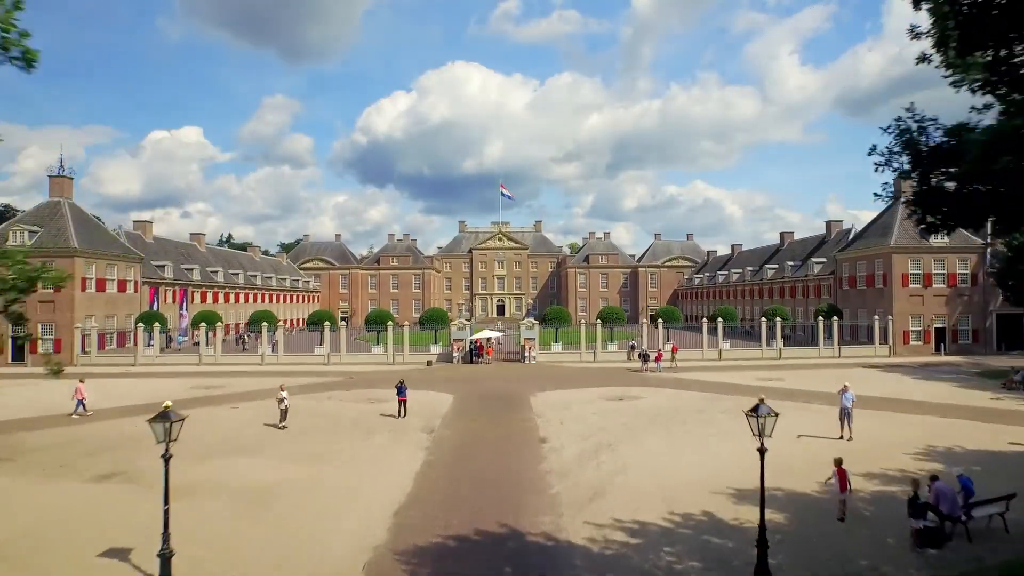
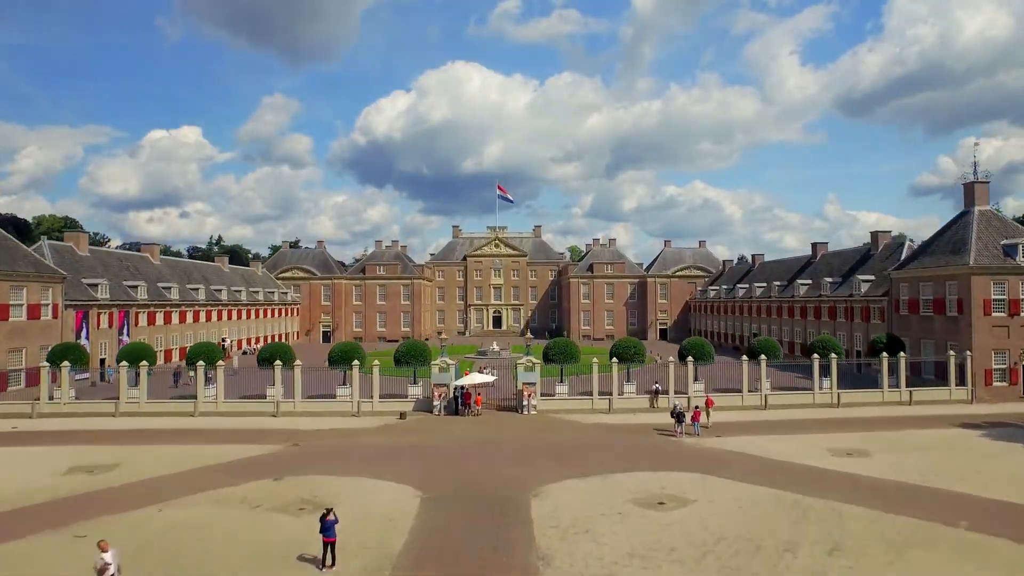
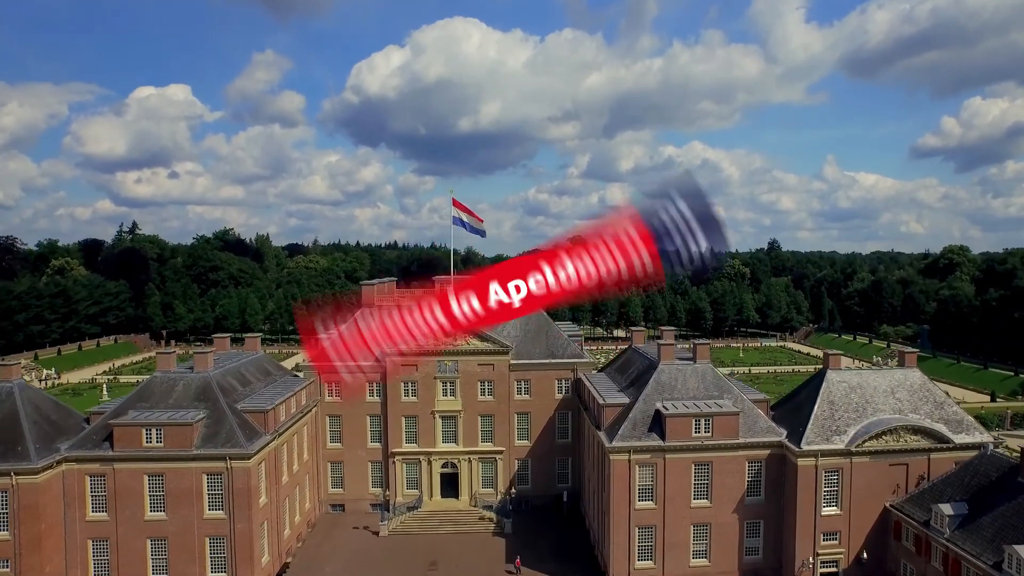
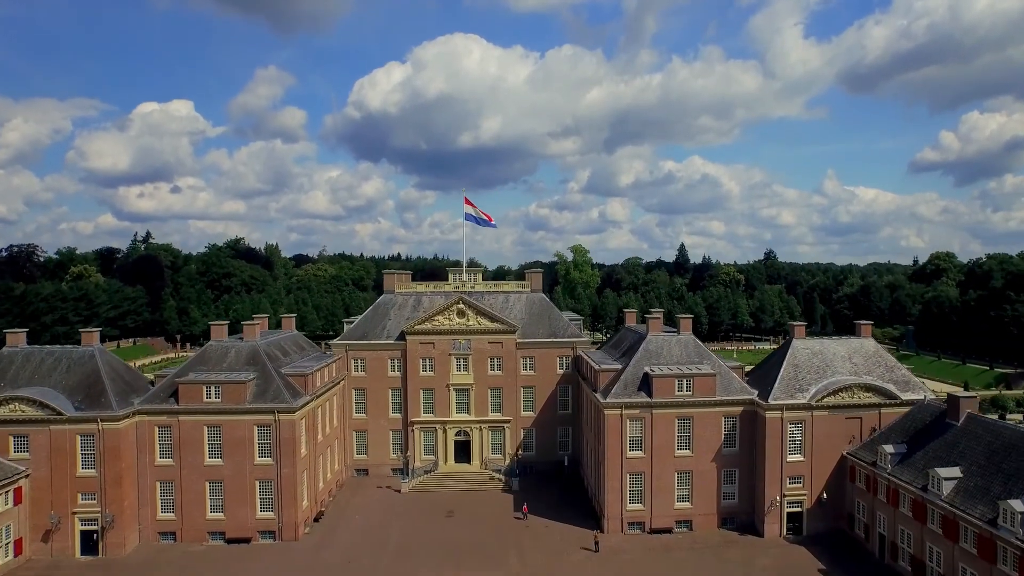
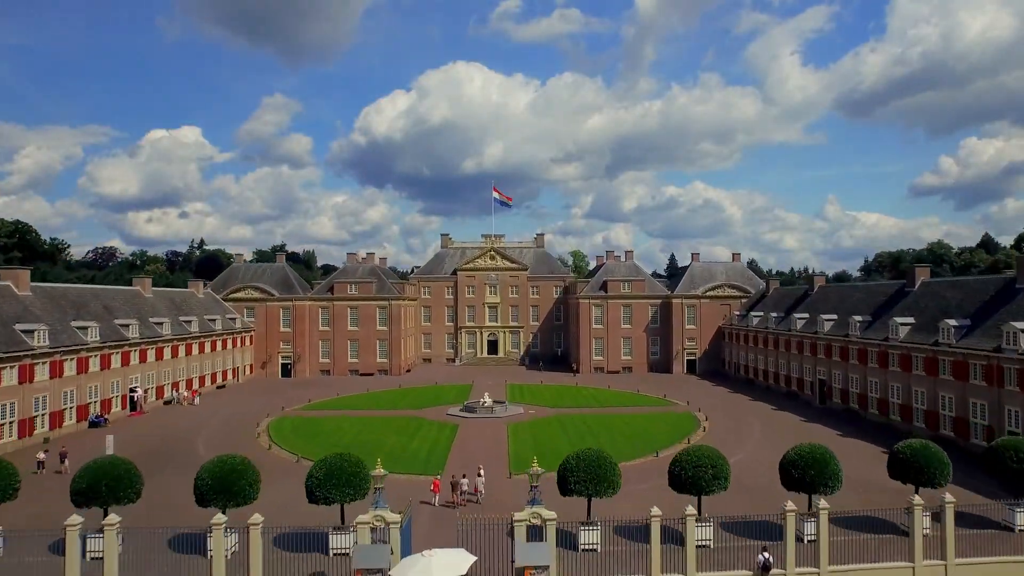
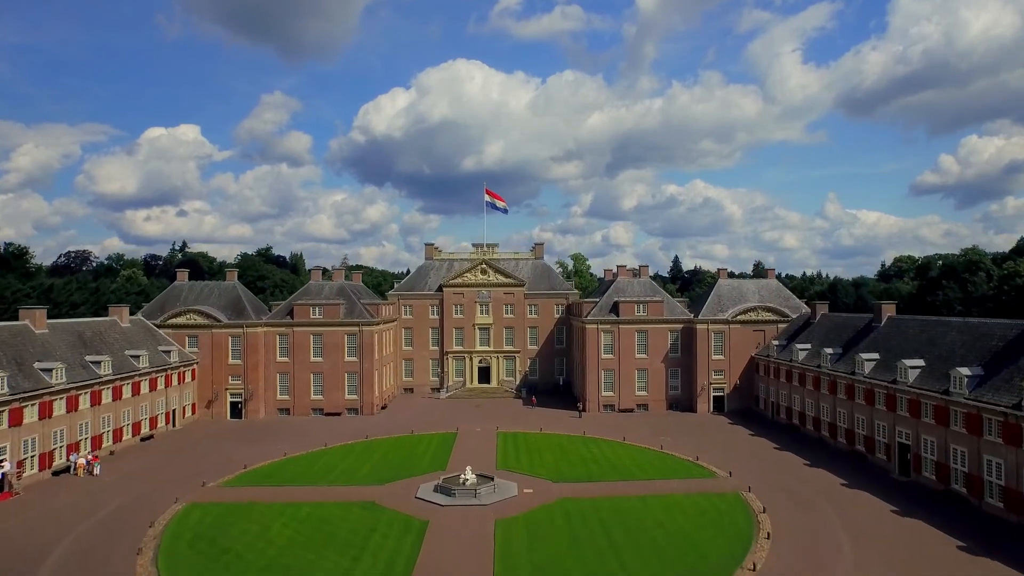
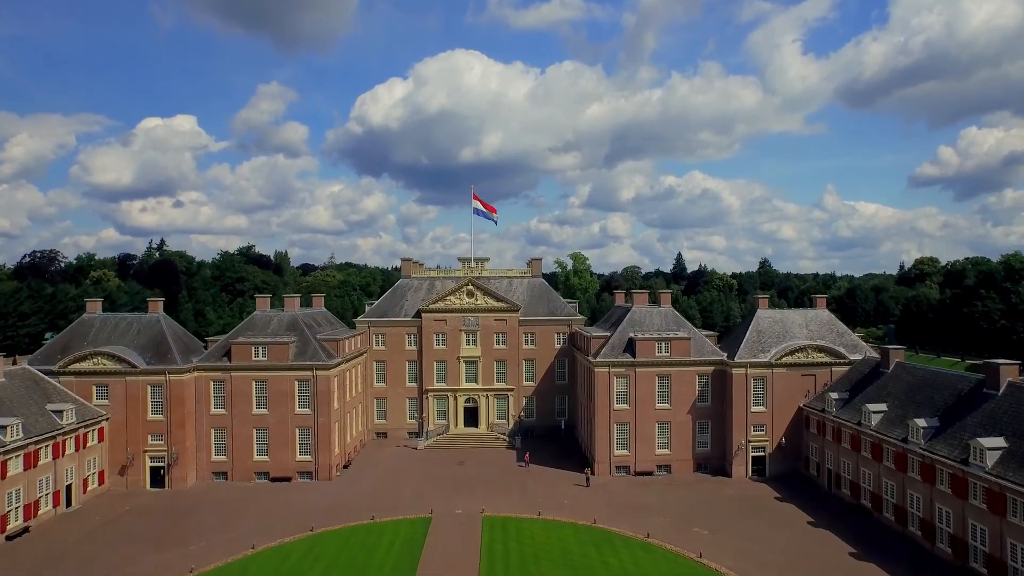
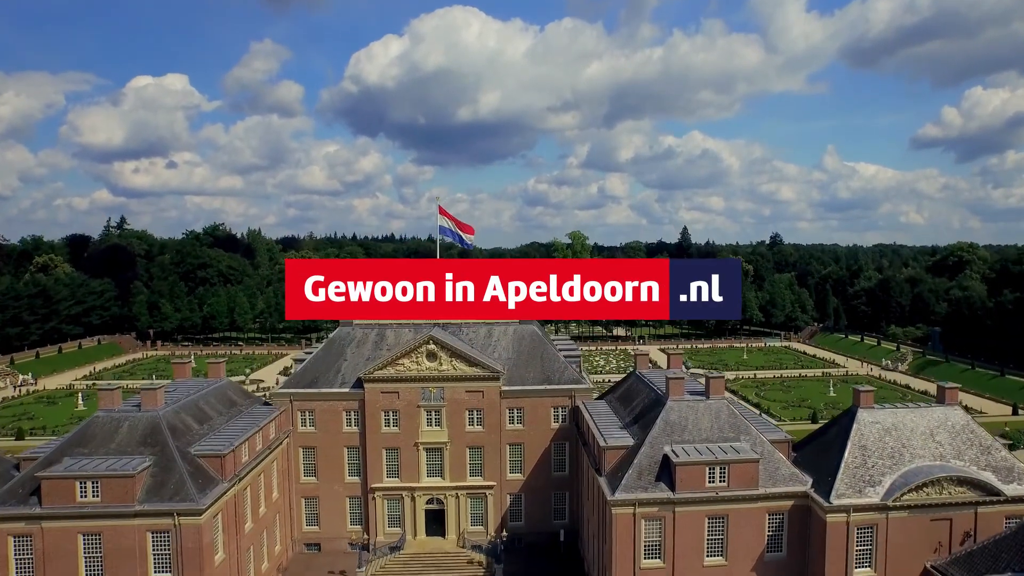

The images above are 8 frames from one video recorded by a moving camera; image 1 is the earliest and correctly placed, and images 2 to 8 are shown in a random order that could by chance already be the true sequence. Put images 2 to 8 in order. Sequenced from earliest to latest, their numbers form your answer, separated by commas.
2, 5, 6, 7, 4, 3, 8
